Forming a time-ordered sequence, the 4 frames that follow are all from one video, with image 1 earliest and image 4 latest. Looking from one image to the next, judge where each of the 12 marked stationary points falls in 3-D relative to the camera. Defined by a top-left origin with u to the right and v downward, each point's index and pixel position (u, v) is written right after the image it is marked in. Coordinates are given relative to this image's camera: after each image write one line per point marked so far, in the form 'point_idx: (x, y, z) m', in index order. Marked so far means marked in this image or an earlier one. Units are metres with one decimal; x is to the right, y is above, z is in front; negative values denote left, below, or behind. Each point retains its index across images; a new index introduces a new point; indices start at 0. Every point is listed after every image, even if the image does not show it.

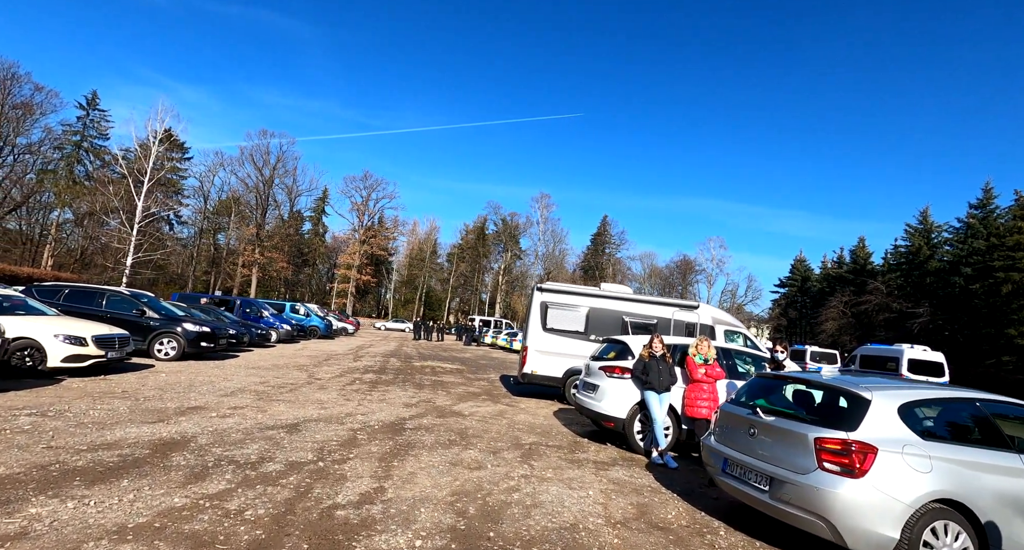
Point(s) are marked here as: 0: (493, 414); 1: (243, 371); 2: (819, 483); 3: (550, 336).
0: (-0.3, -2.4, +10.1) m
1: (-5.9, -2.1, +12.8) m
2: (+2.1, -1.4, +3.8) m
3: (+0.8, -1.3, +12.5) m
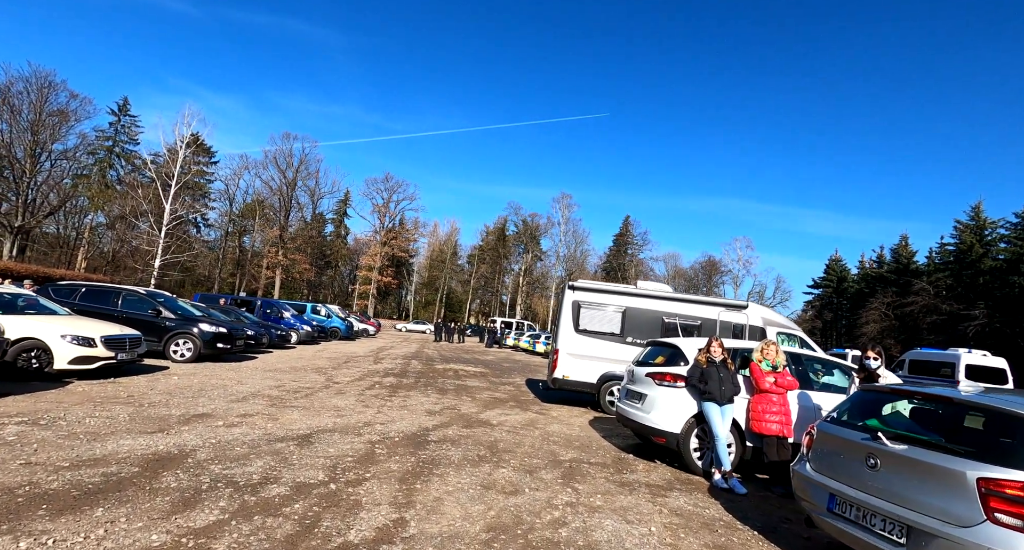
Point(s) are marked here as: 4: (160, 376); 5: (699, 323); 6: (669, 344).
0: (+0.2, -2.4, +9.3) m
1: (-5.3, -2.1, +12.2) m
2: (+2.4, -1.3, +2.9) m
3: (+1.4, -1.3, +11.6) m
4: (-6.3, -1.8, +10.4) m
5: (+3.7, -1.0, +11.6) m
6: (+2.0, -0.9, +7.6) m
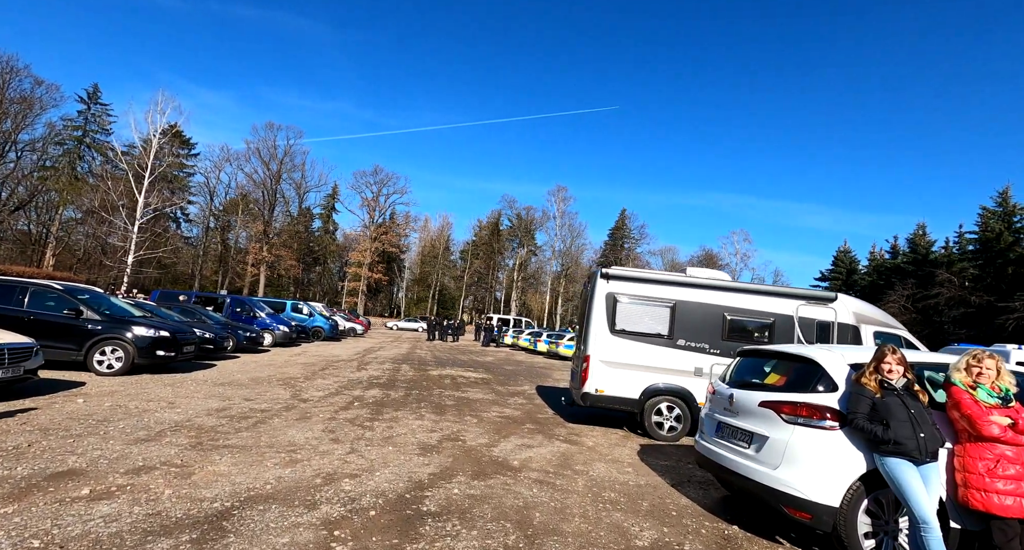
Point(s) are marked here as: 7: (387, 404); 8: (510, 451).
0: (+0.5, -2.2, +6.7) m
1: (-5.0, -1.9, +9.5) m
2: (+2.8, -1.1, +0.3) m
3: (+1.7, -1.0, +9.0) m
4: (-6.0, -1.6, +7.7) m
5: (+4.0, -0.7, +9.1) m
6: (+2.4, -0.7, +5.0) m
7: (-2.2, -2.2, +10.1) m
8: (0.0, -2.2, +7.3) m
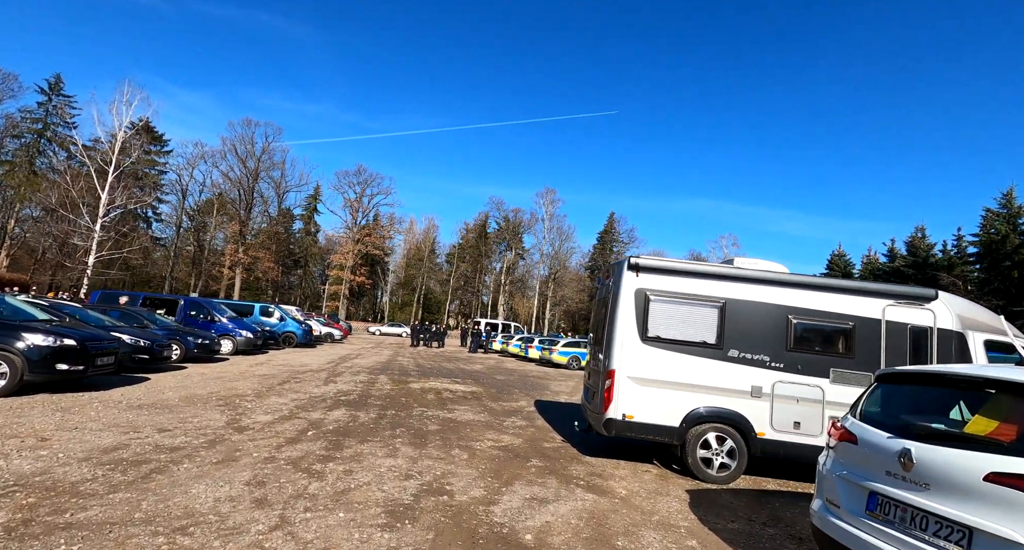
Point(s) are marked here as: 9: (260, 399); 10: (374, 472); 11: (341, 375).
0: (+0.6, -2.0, +4.5) m
1: (-5.0, -1.8, +7.2) m
2: (+3.0, -0.9, -1.8) m
3: (+1.7, -0.9, +6.9) m
4: (-6.0, -1.5, +5.4) m
5: (+4.0, -0.6, +7.0) m
6: (+2.5, -0.5, +2.8) m
7: (-2.2, -2.1, +7.8) m
8: (0.0, -2.0, +5.1) m
9: (-4.4, -2.1, +10.1) m
10: (-1.4, -2.0, +6.0) m
11: (-4.4, -2.6, +15.1) m
